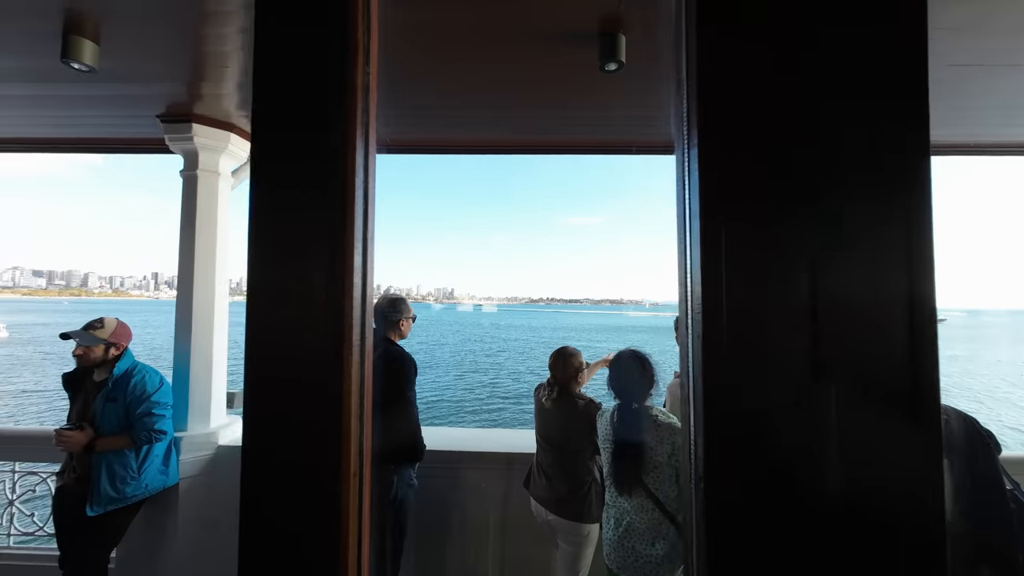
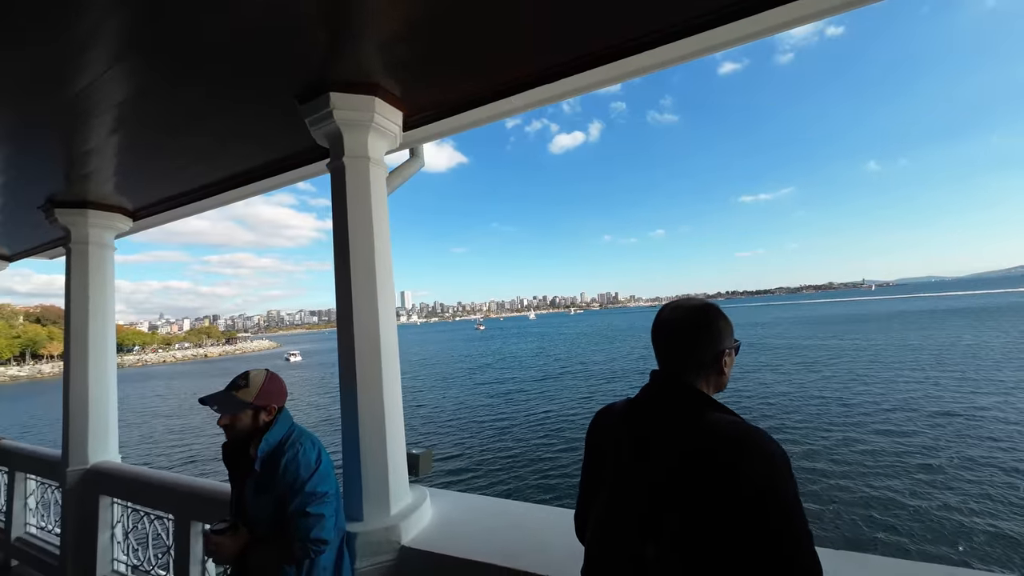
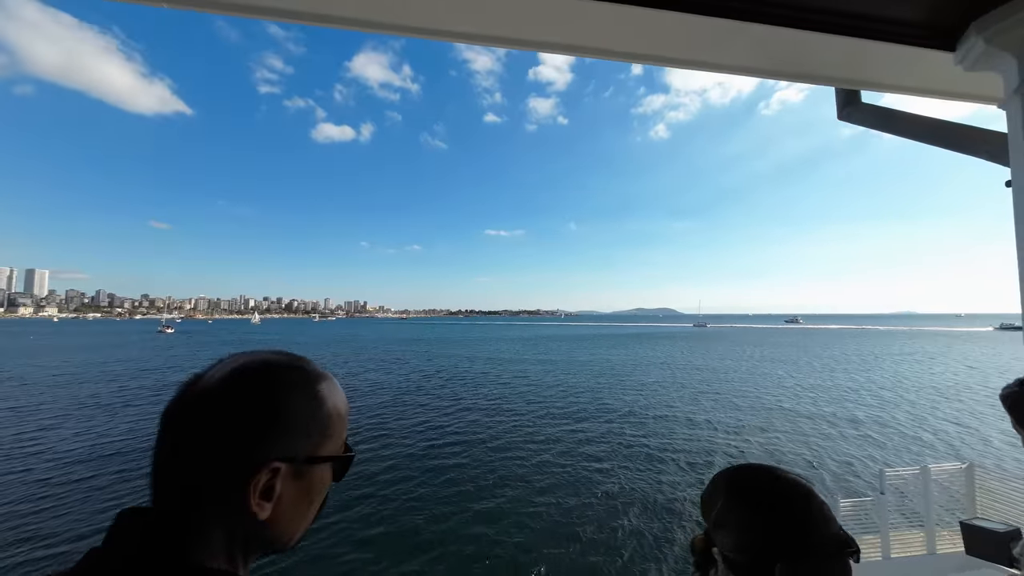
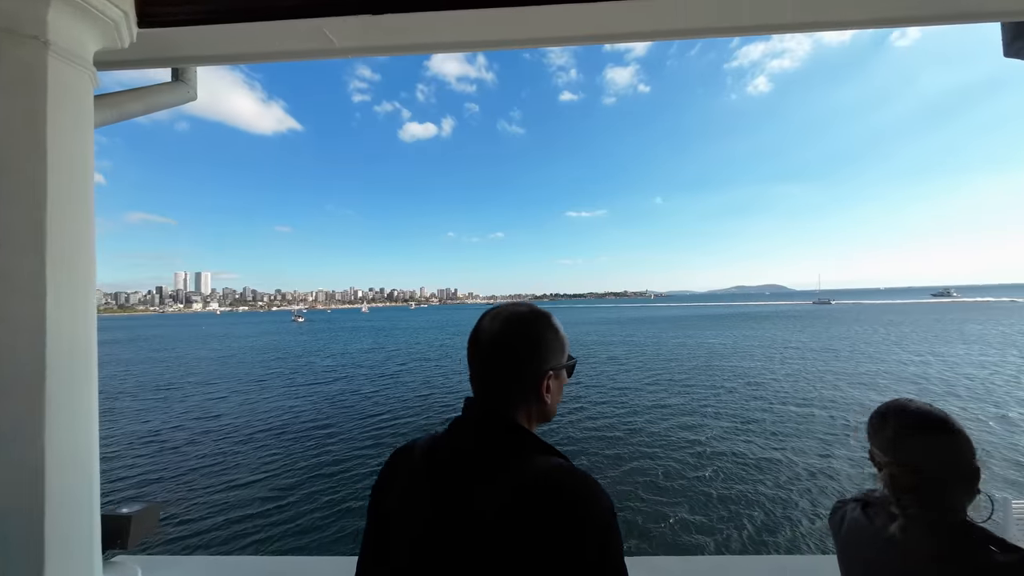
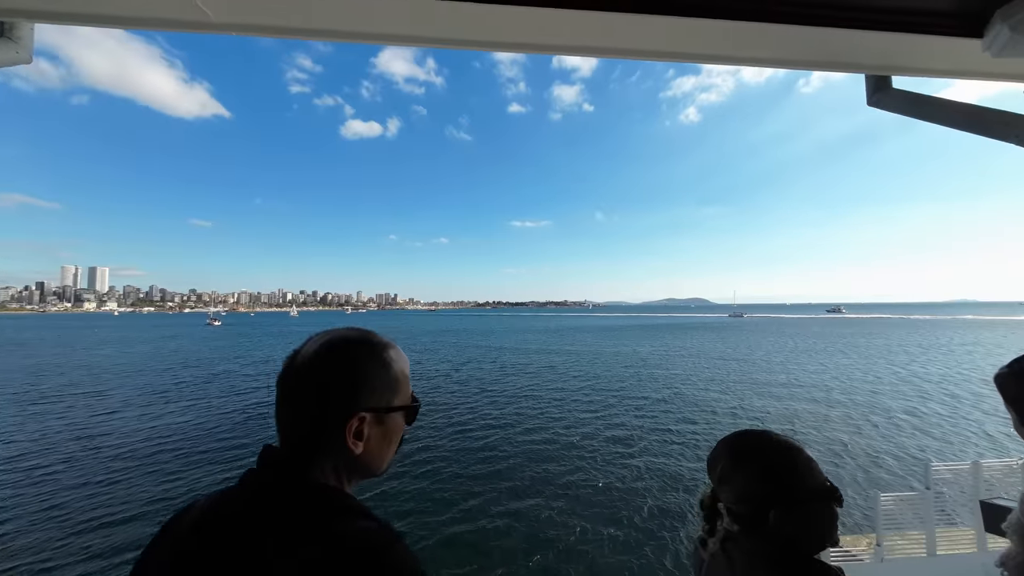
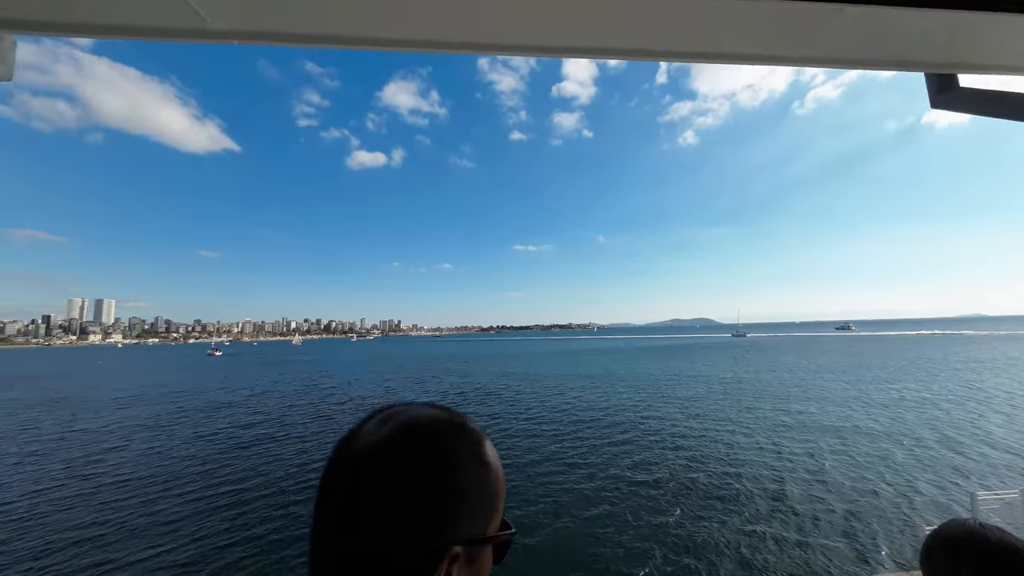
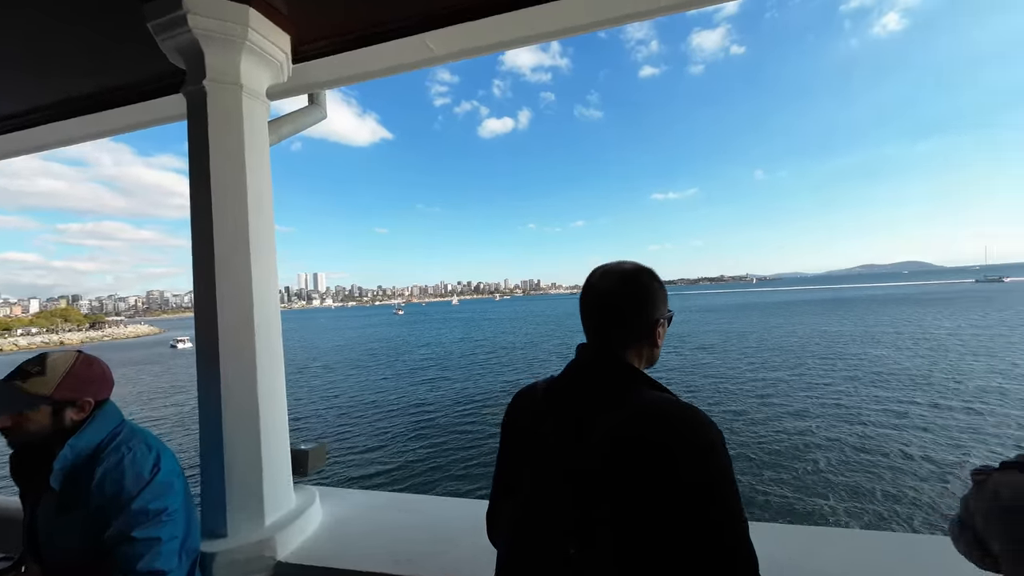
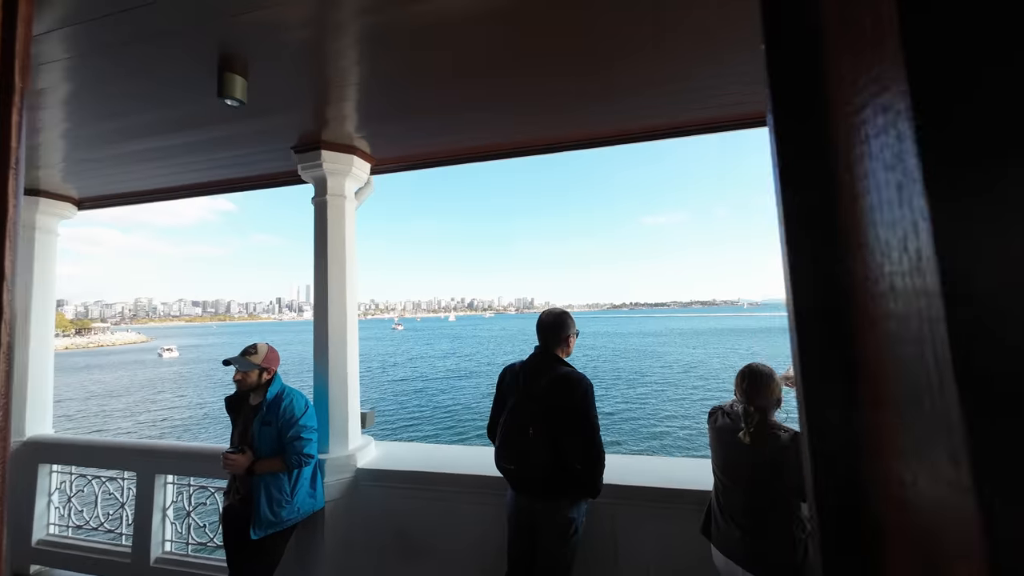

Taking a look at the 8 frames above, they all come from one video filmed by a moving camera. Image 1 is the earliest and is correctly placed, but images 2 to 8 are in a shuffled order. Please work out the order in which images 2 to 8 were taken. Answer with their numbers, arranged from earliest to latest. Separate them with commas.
8, 2, 7, 4, 5, 3, 6
